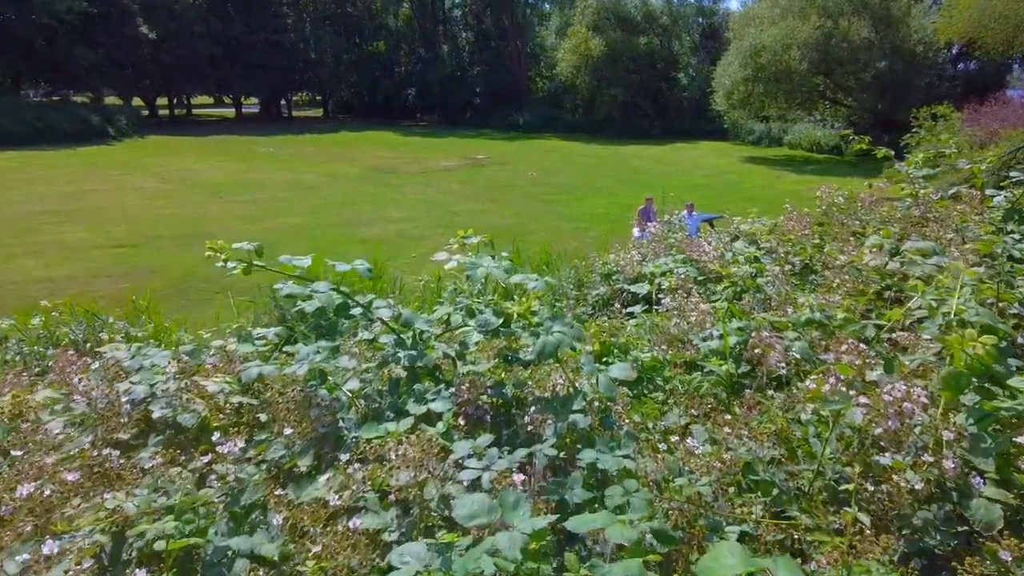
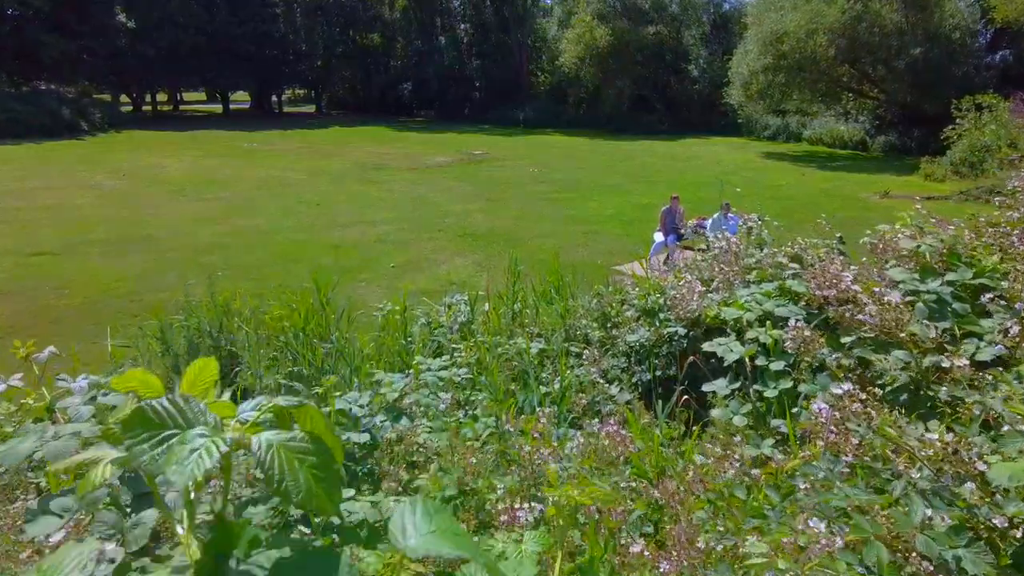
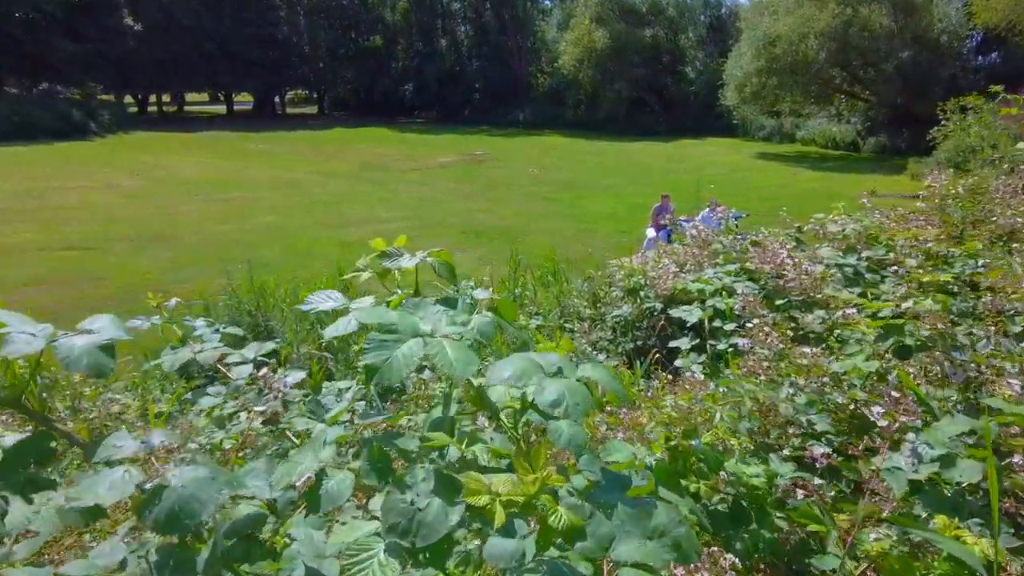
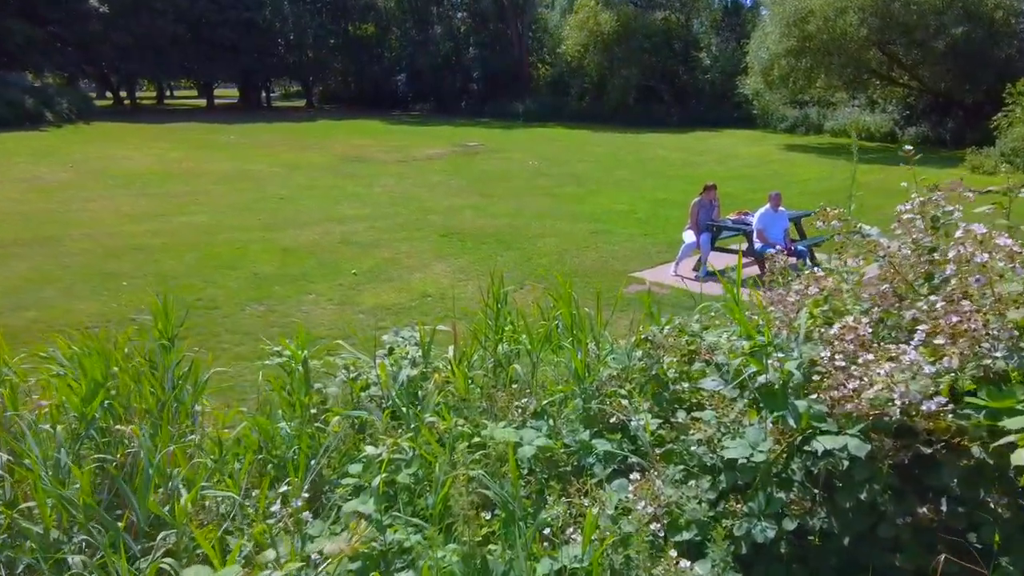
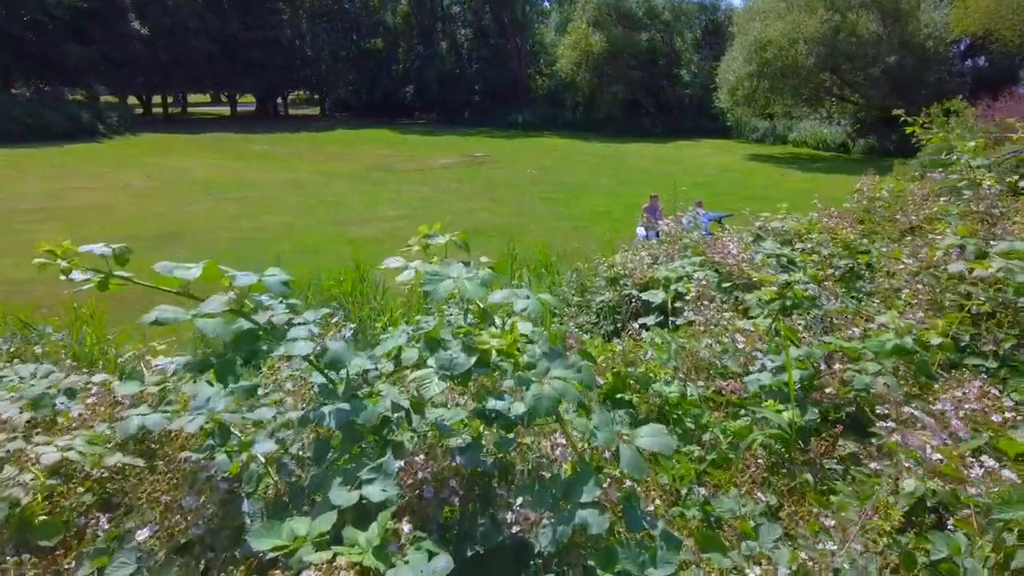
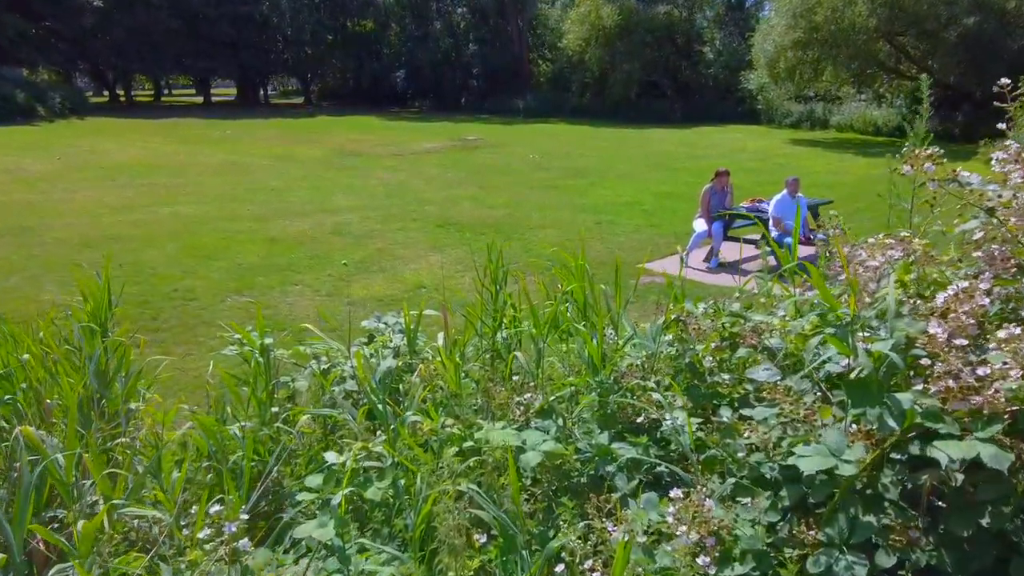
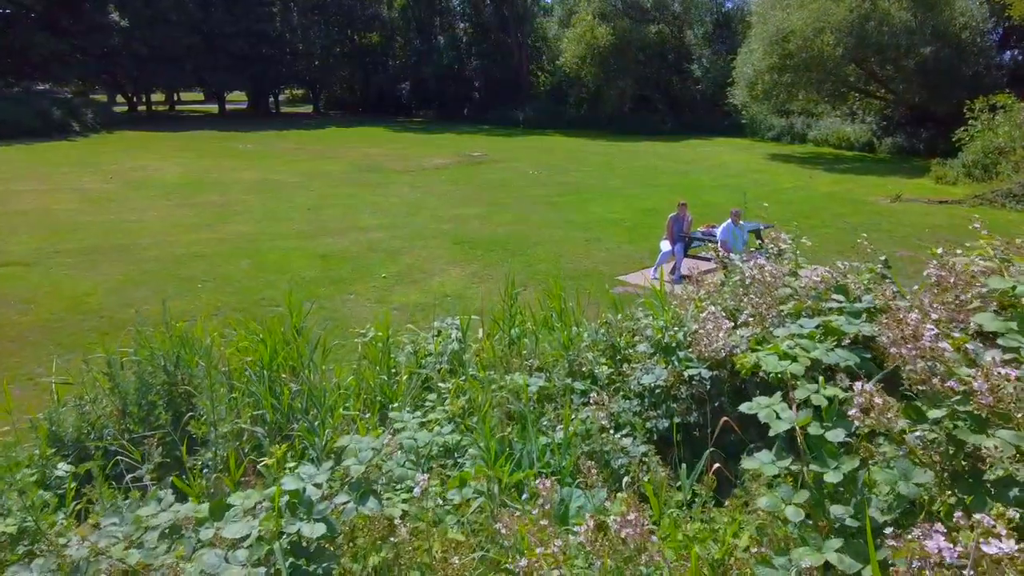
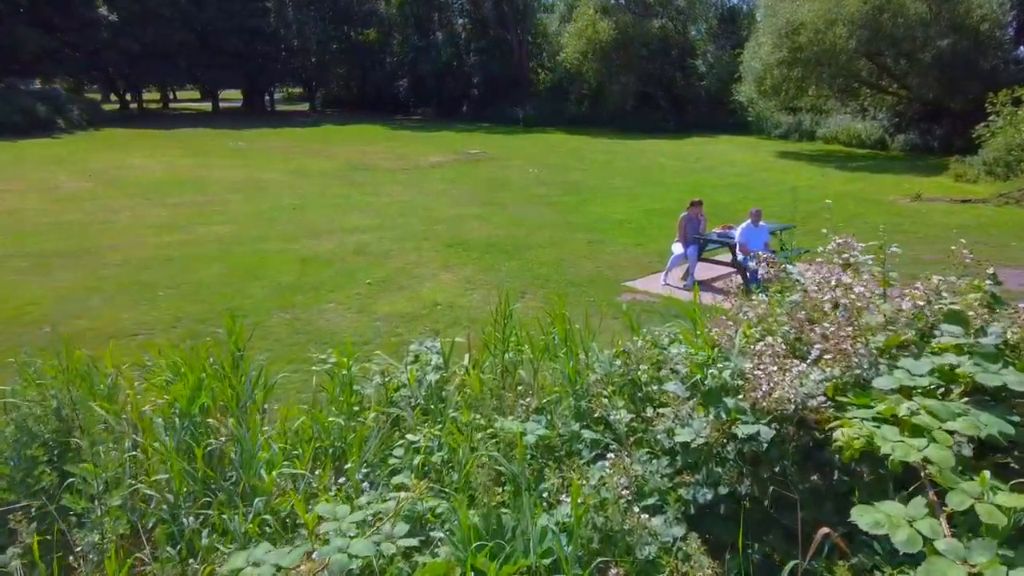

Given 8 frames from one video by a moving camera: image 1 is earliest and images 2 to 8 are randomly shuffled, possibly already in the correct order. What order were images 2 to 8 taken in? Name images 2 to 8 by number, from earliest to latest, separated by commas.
5, 3, 2, 7, 8, 4, 6
